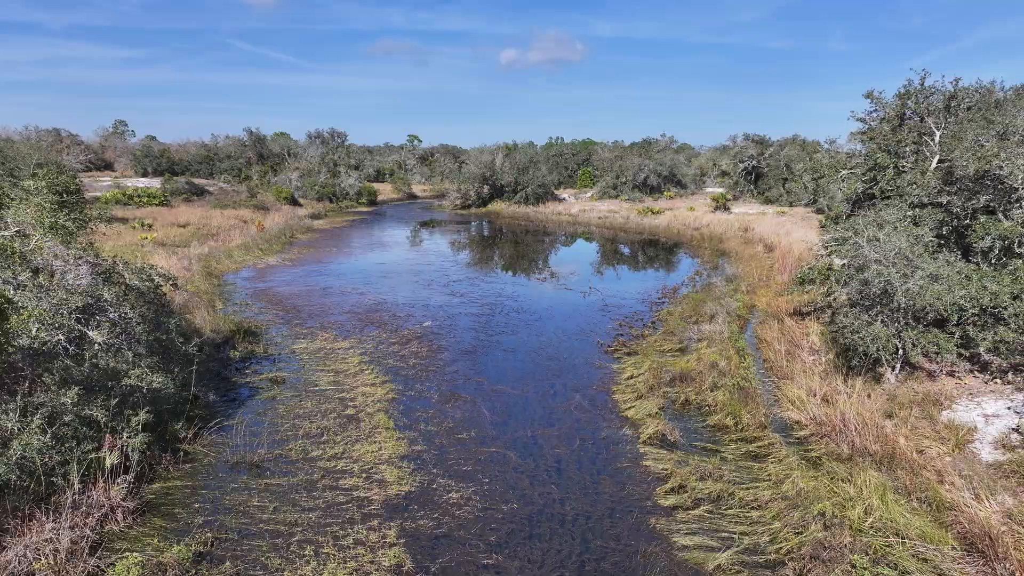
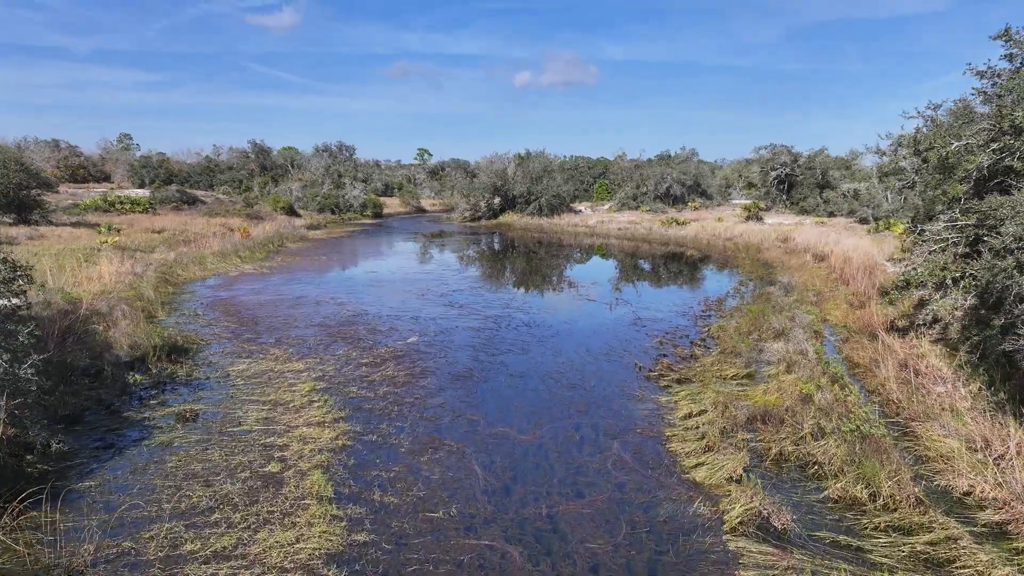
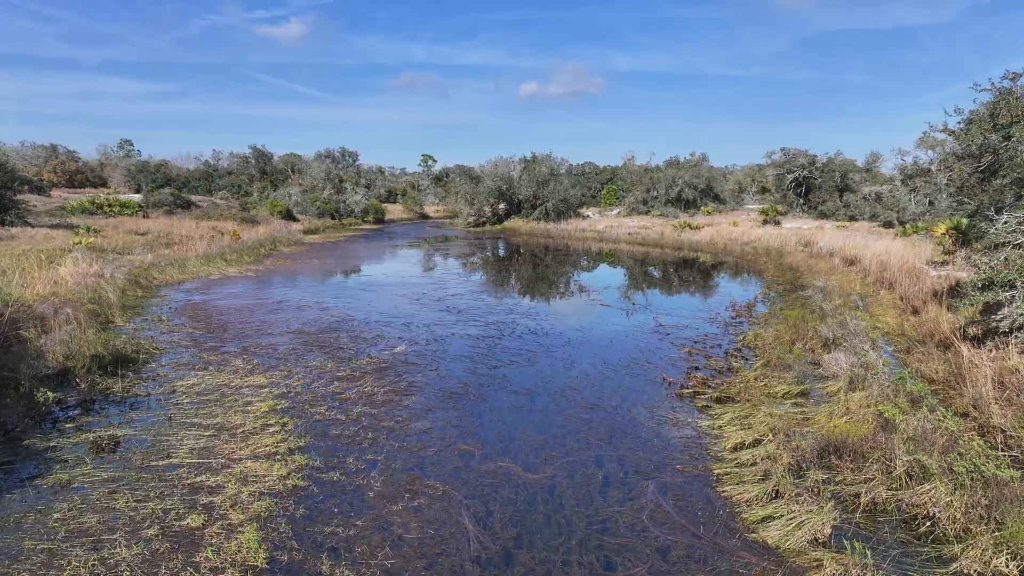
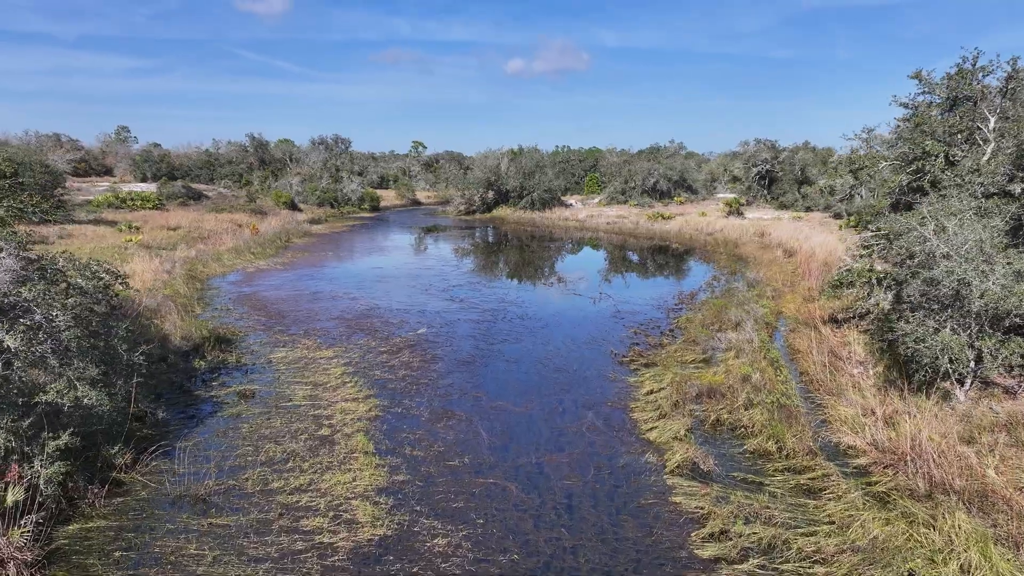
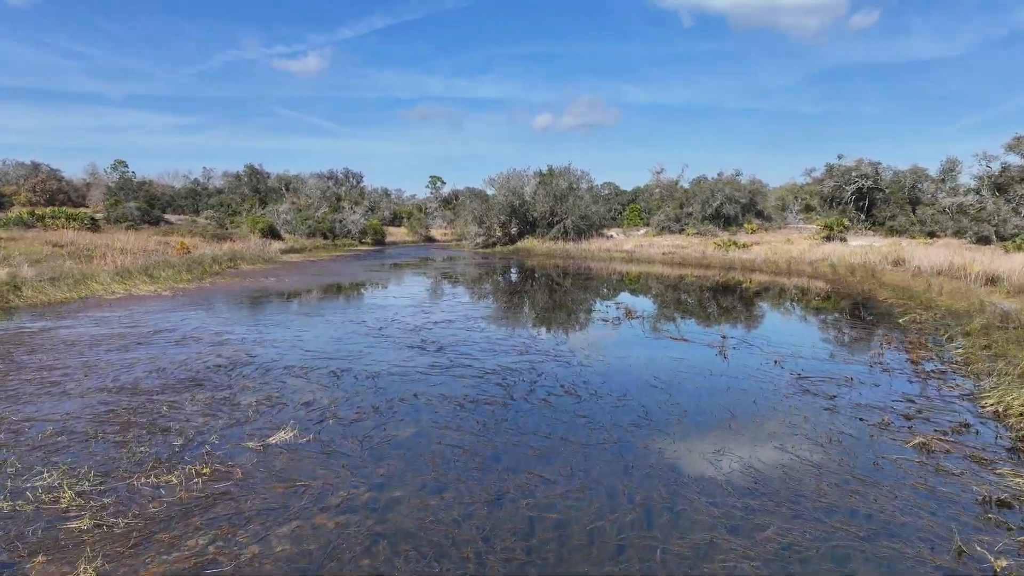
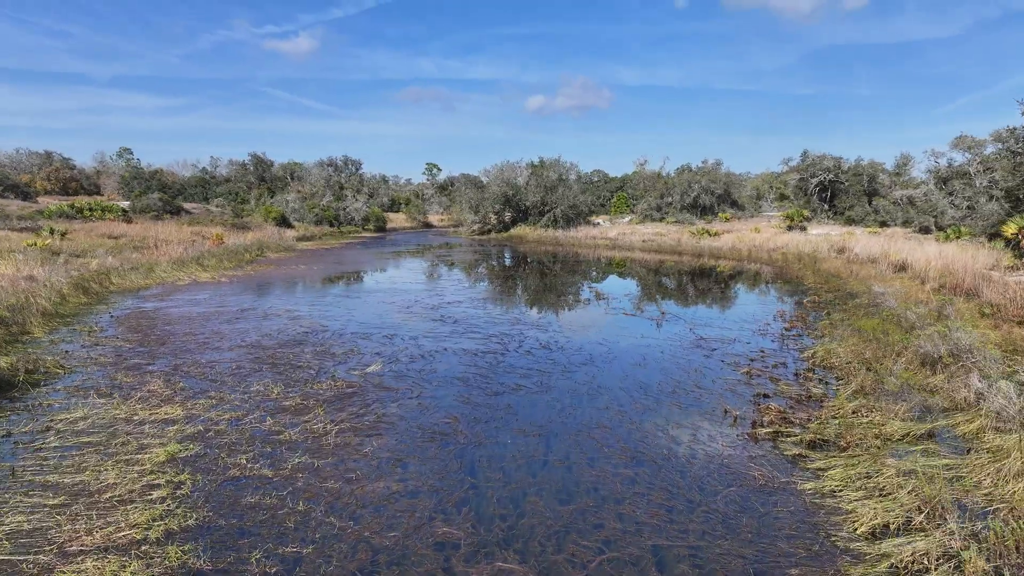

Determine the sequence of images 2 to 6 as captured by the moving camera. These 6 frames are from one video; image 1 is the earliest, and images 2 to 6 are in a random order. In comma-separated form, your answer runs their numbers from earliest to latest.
4, 2, 3, 6, 5
